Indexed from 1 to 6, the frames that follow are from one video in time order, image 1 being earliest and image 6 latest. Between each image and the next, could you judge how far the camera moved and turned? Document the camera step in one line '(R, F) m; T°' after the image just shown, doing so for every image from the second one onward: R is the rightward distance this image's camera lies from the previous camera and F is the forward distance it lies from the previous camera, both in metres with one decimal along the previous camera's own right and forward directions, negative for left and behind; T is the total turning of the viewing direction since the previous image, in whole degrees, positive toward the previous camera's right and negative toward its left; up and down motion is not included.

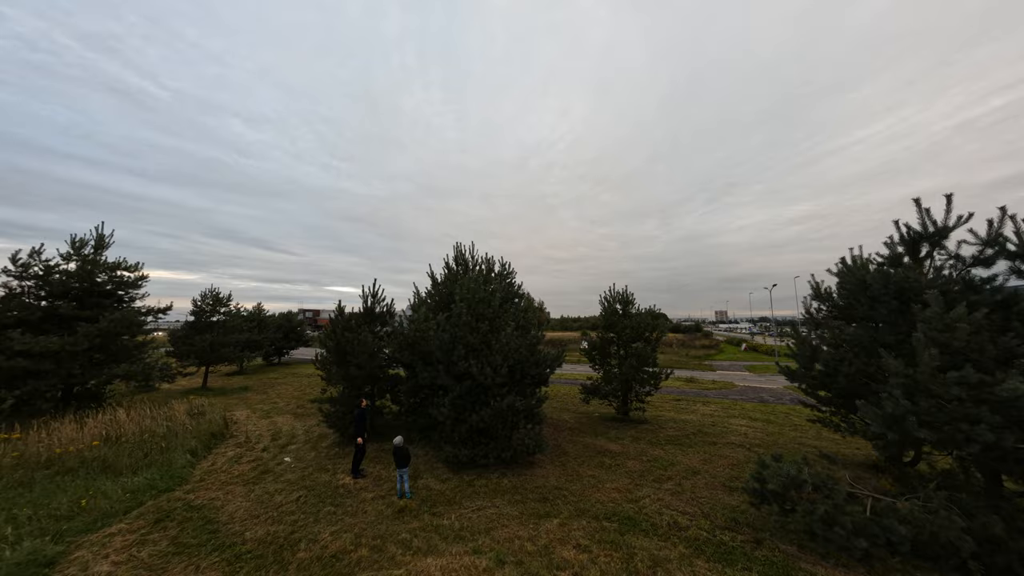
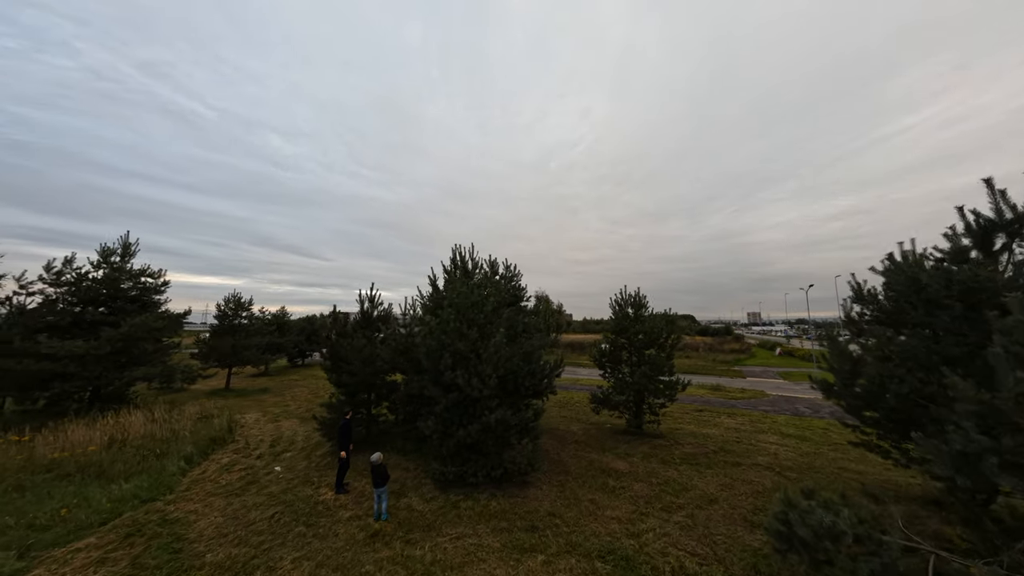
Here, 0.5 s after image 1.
(+0.8, +0.7) m; -4°
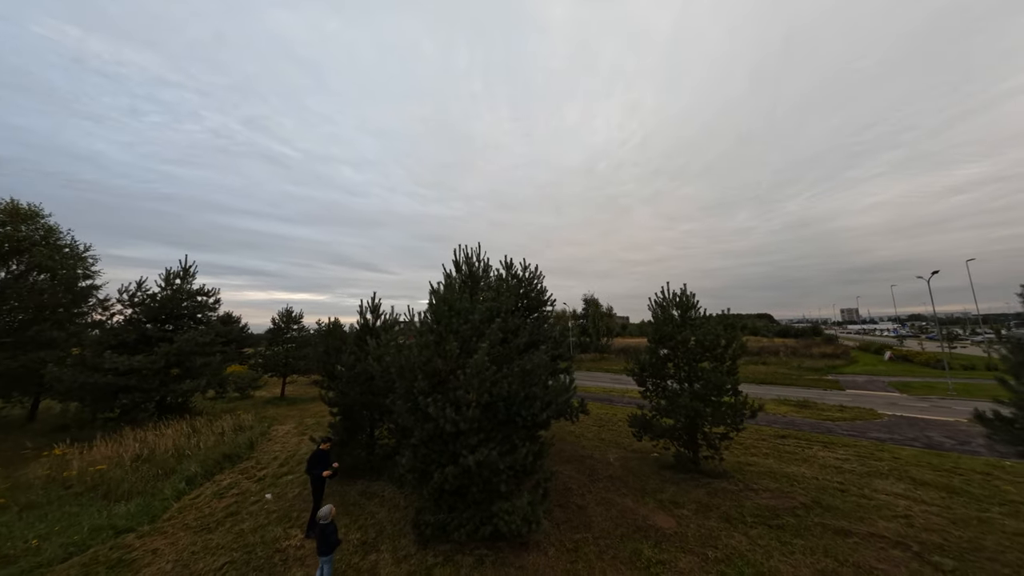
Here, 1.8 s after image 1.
(+1.4, +1.9) m; -9°
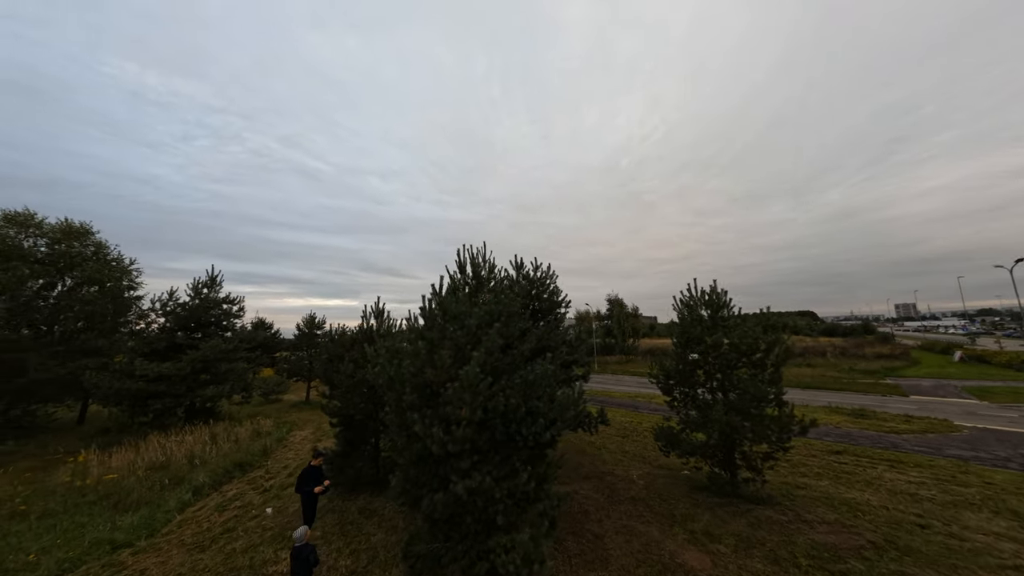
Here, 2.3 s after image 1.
(+0.5, +0.8) m; -4°
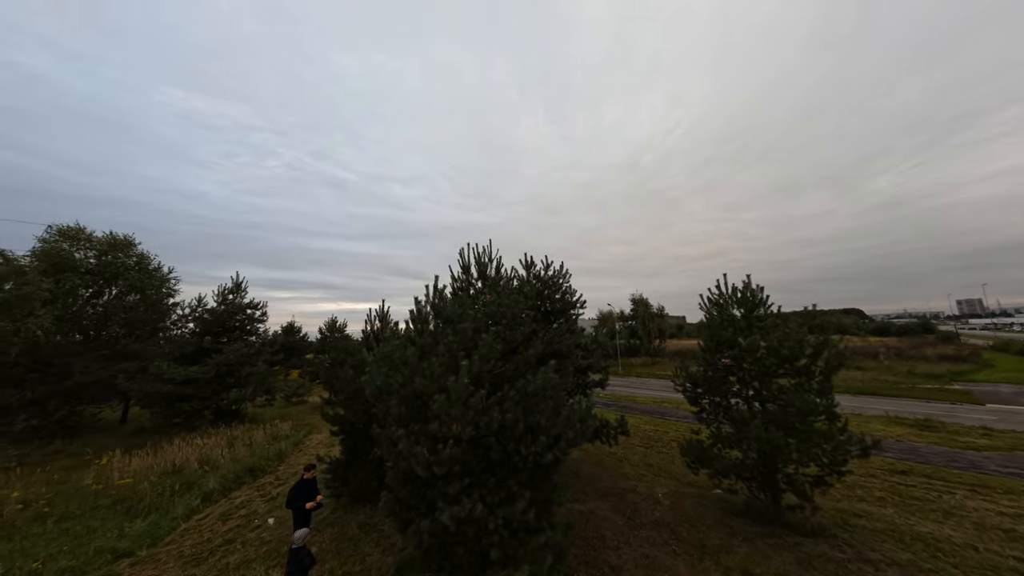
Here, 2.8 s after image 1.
(+0.5, +0.7) m; -4°
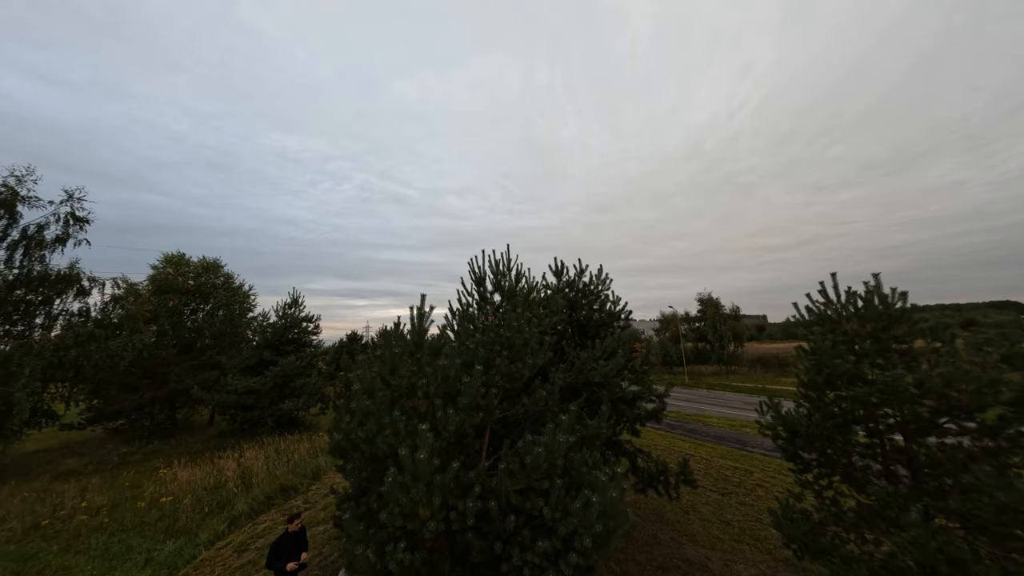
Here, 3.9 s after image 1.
(+0.9, +1.7) m; -10°
